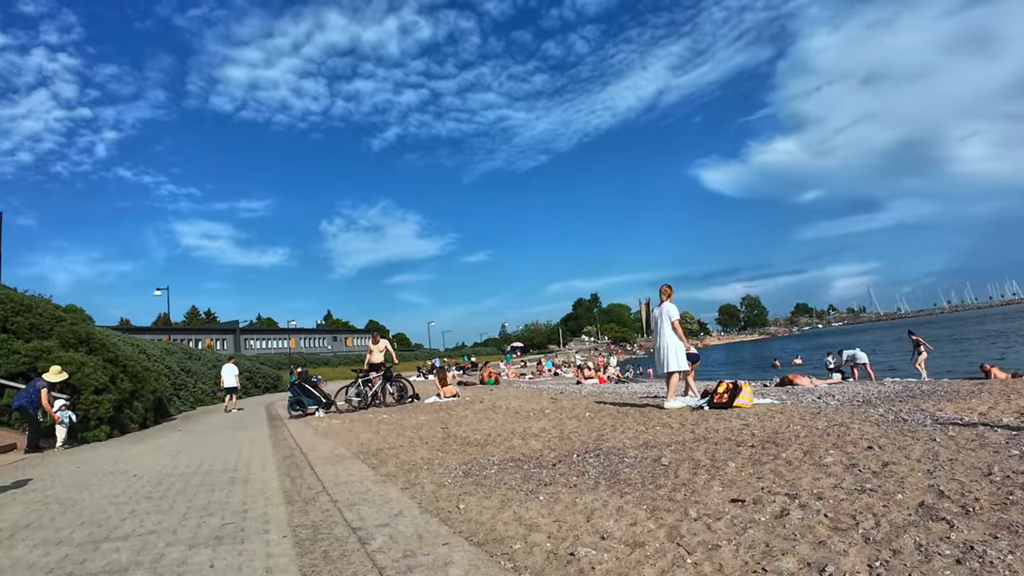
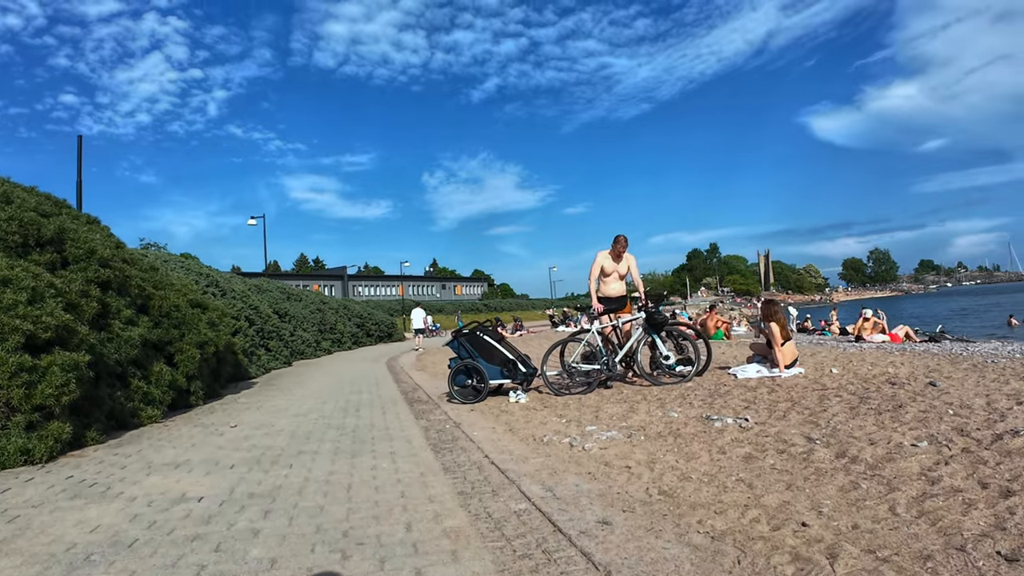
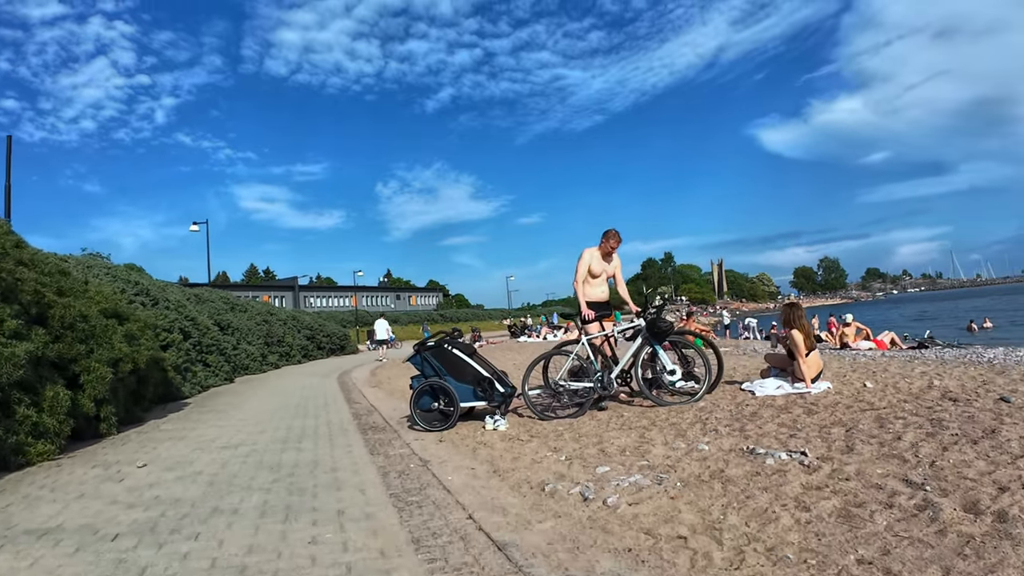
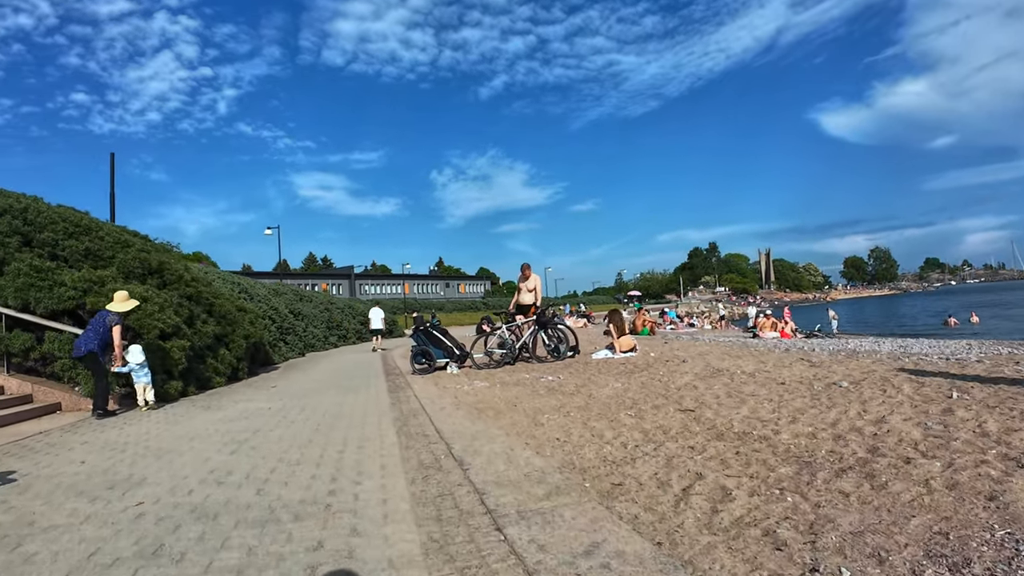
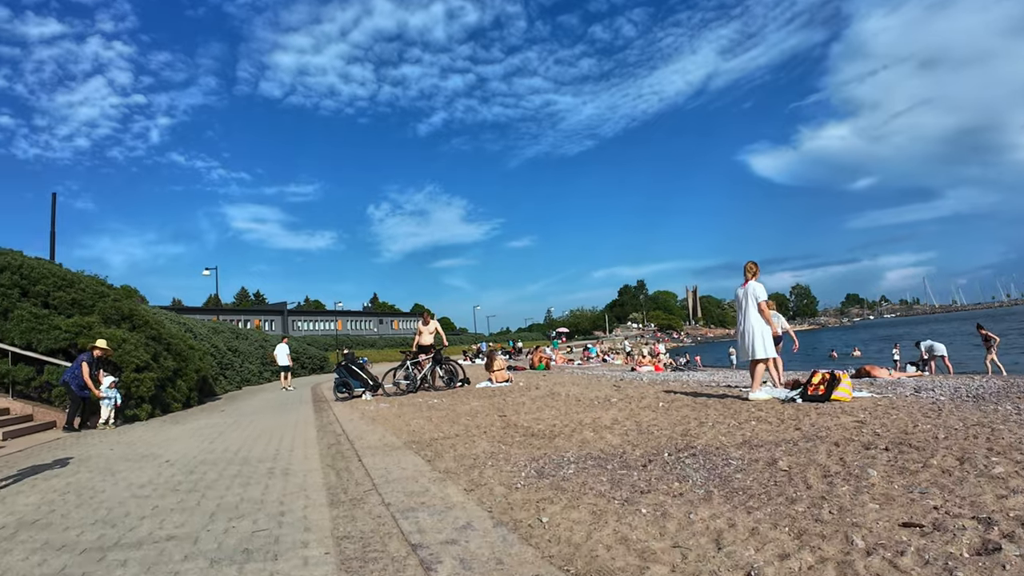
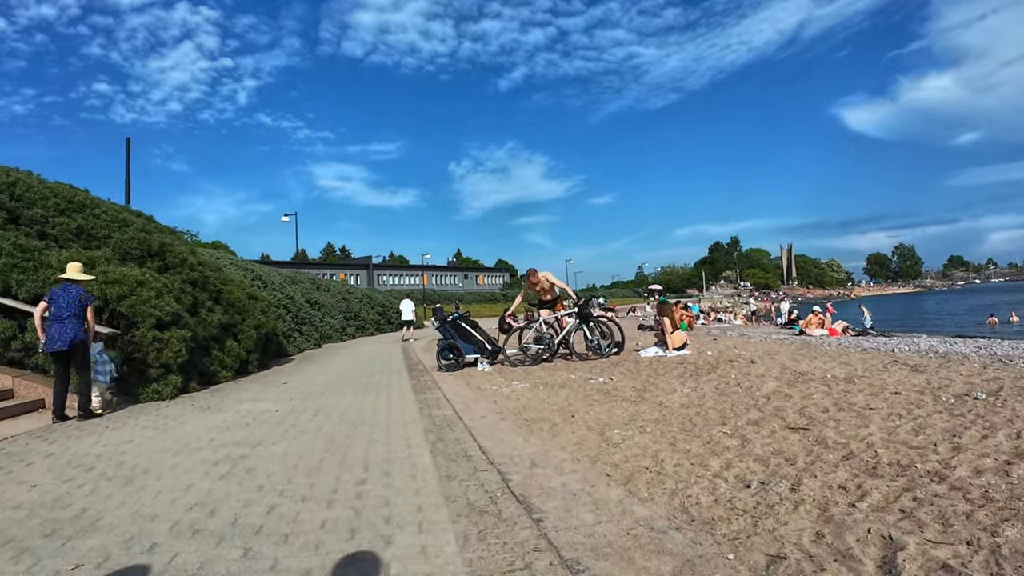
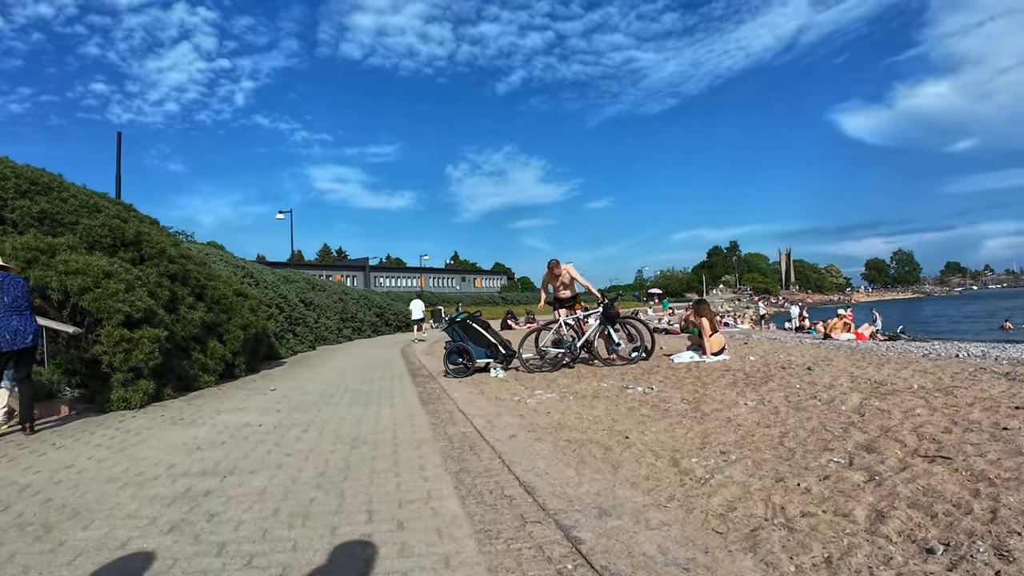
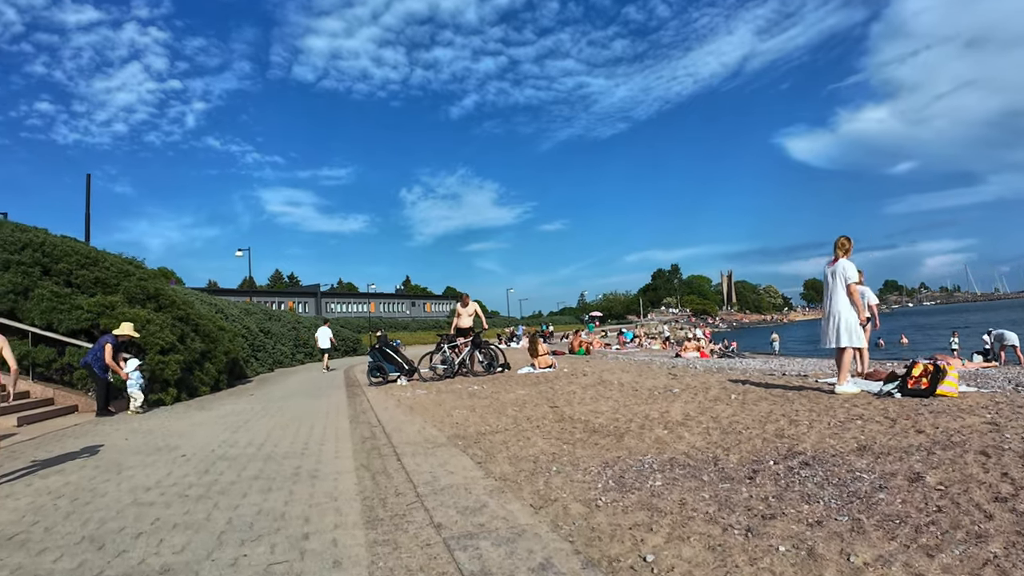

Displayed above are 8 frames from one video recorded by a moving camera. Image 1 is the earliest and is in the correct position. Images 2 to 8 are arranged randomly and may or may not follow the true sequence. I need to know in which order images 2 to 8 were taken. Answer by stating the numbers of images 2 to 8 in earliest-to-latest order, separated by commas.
5, 8, 4, 6, 7, 2, 3
